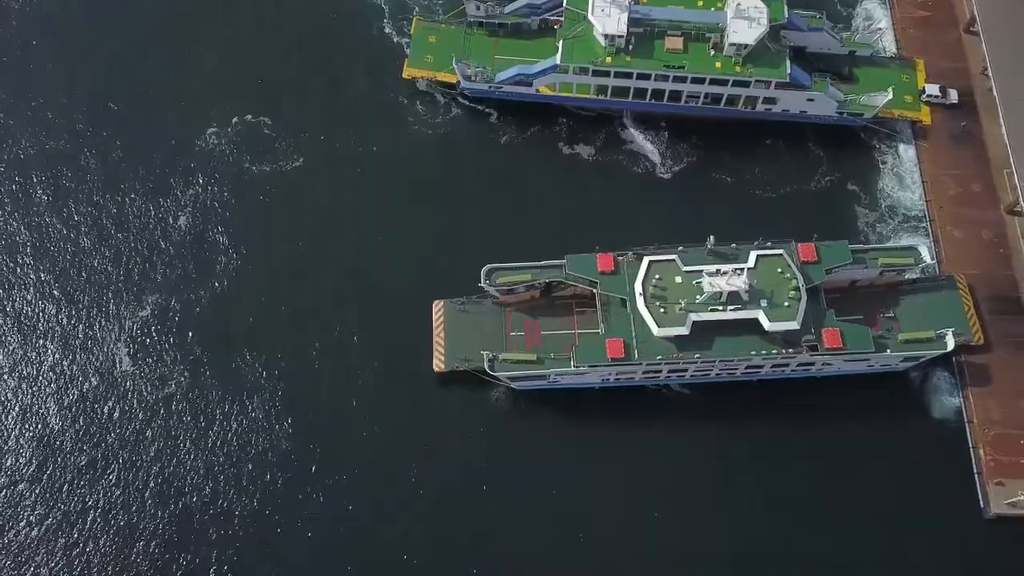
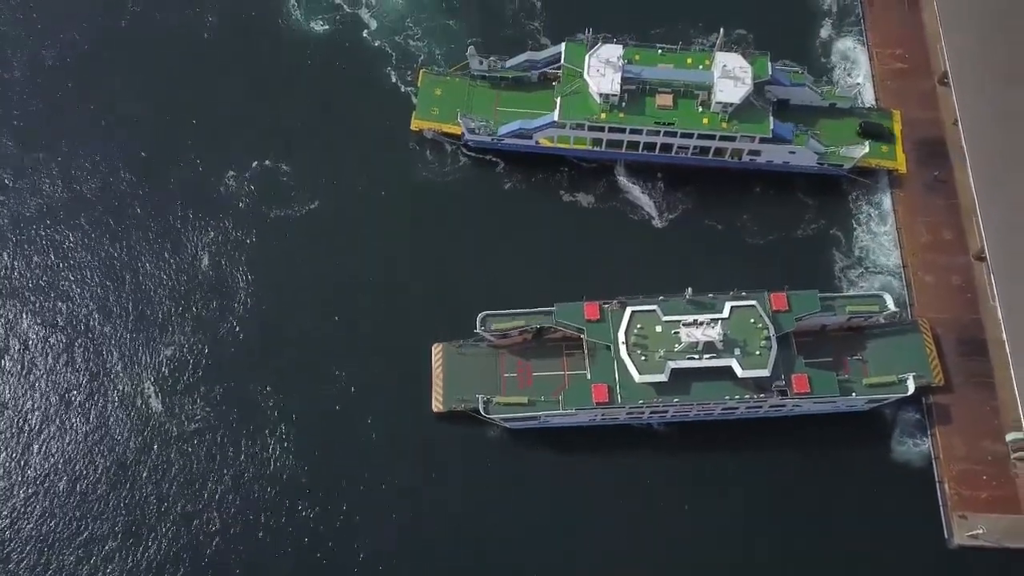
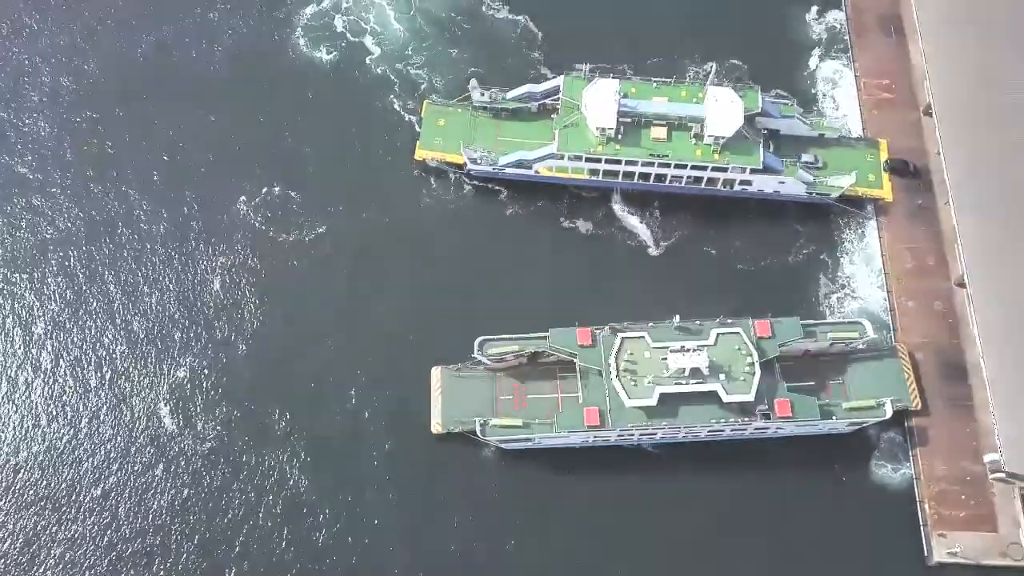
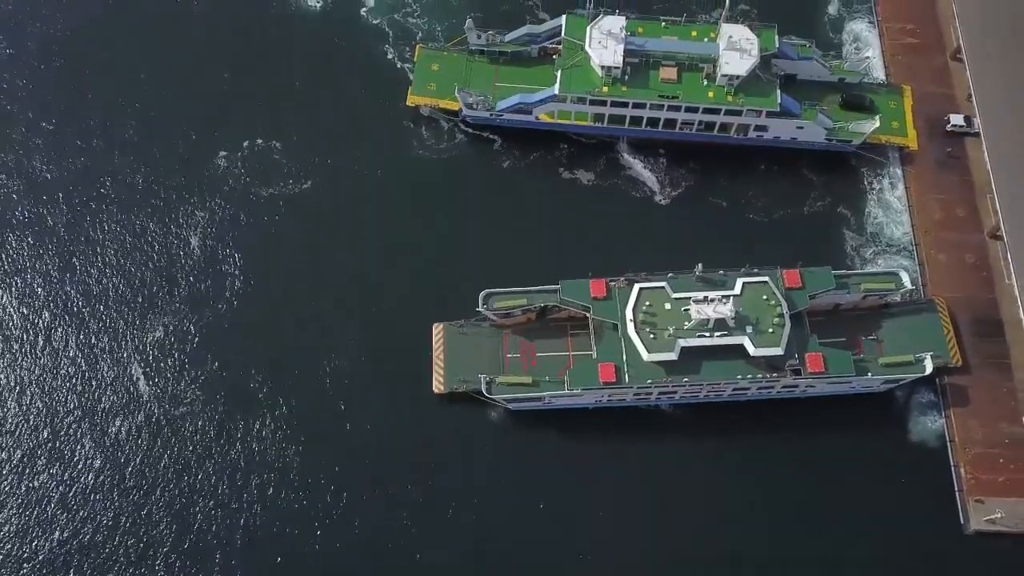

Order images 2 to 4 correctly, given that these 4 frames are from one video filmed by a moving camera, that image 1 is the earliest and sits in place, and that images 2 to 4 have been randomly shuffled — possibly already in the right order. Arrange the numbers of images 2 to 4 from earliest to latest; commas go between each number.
4, 2, 3
